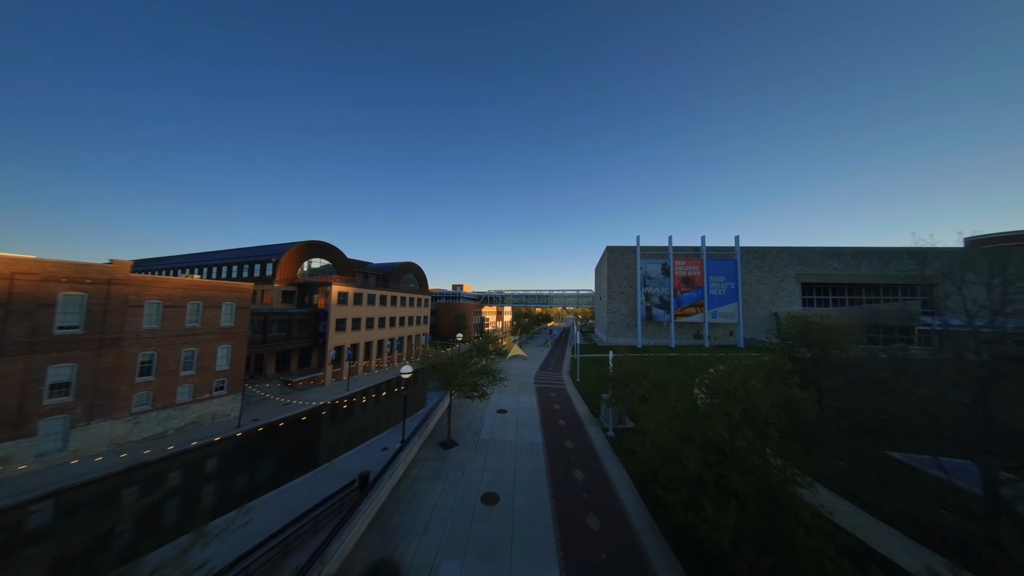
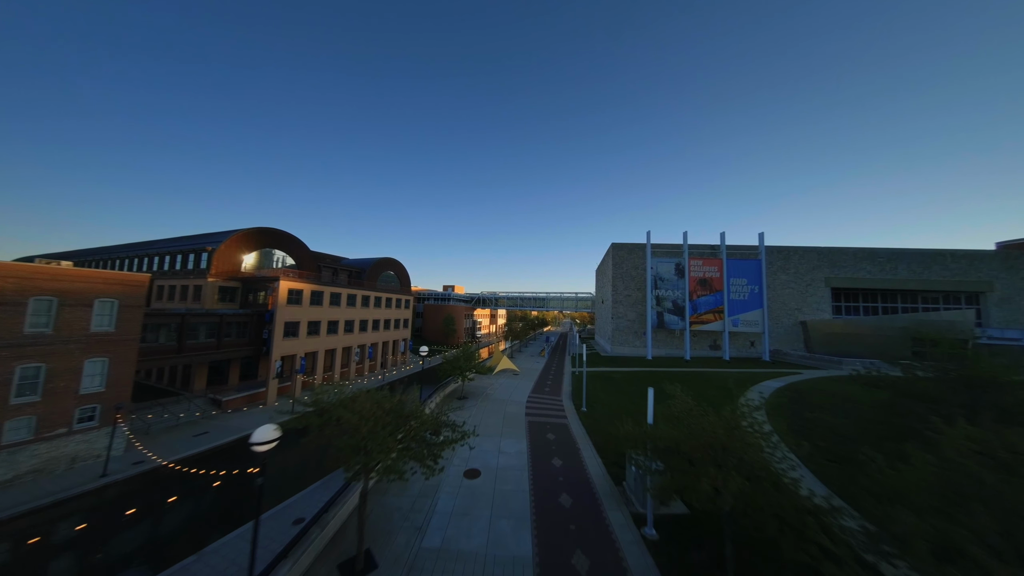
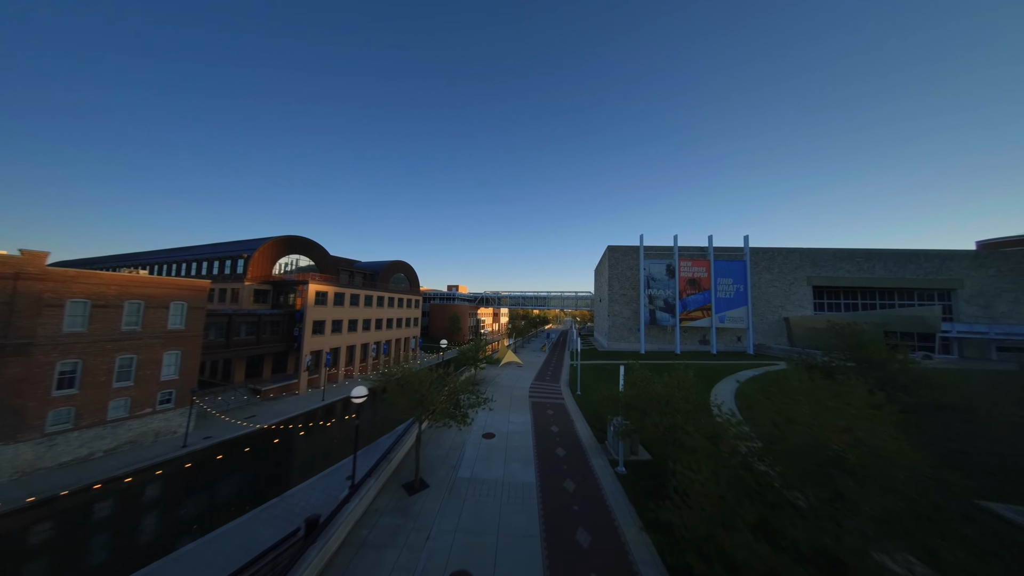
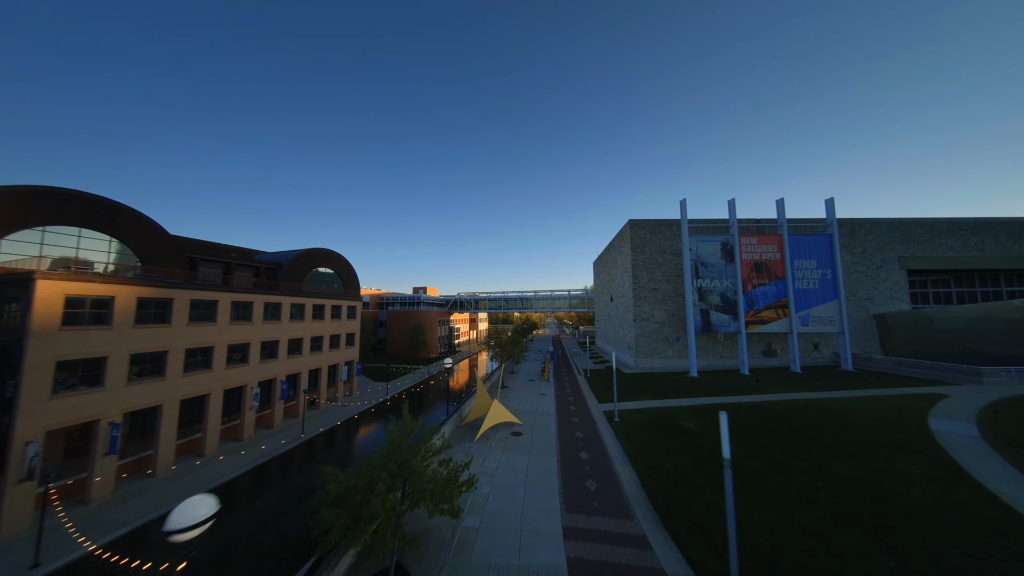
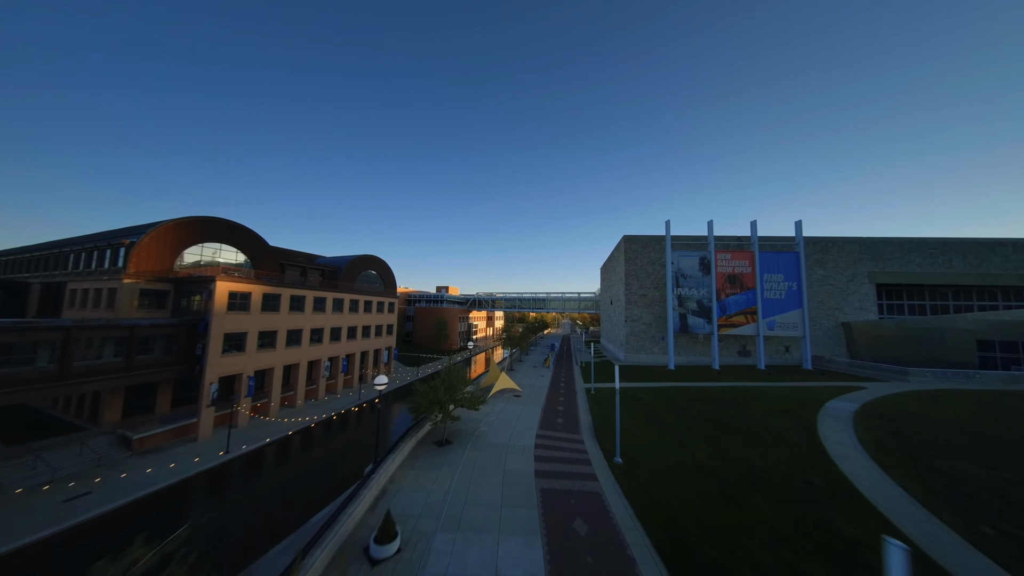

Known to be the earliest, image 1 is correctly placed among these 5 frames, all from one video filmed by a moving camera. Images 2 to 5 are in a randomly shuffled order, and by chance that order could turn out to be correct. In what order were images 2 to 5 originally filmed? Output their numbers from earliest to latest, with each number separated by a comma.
3, 2, 5, 4
